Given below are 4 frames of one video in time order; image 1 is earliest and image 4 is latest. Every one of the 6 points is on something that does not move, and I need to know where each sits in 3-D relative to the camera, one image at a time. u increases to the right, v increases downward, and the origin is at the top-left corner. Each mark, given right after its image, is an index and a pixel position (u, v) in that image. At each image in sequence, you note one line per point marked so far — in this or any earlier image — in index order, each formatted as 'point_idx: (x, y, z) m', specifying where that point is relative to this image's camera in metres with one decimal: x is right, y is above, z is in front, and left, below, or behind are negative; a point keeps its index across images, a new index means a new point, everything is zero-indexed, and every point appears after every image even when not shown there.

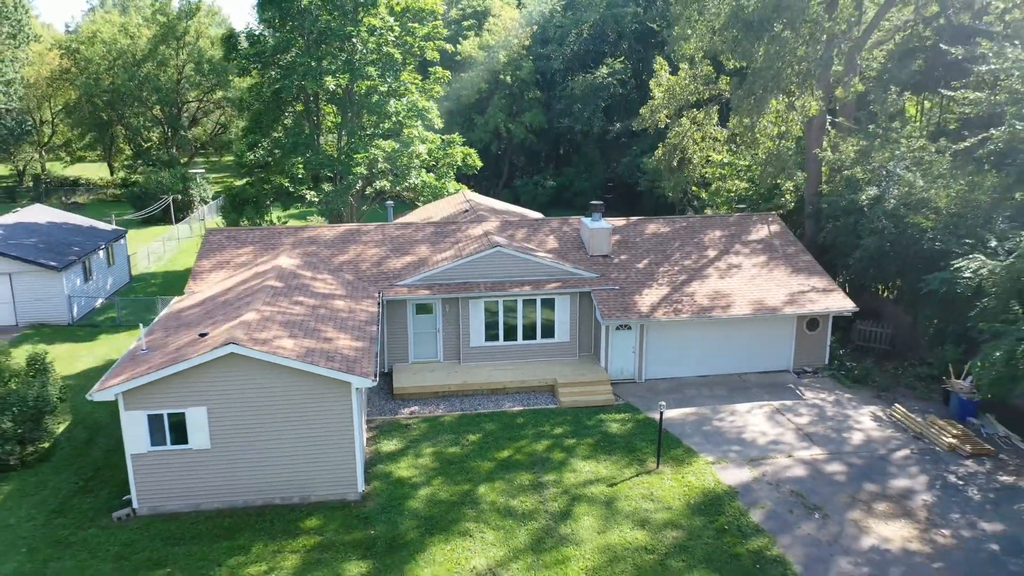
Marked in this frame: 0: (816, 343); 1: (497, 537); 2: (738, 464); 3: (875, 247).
0: (+6.3, -1.2, +17.3) m
1: (-0.2, -3.4, +11.4) m
2: (+3.6, -2.8, +13.3) m
3: (+7.9, +0.9, +18.2) m
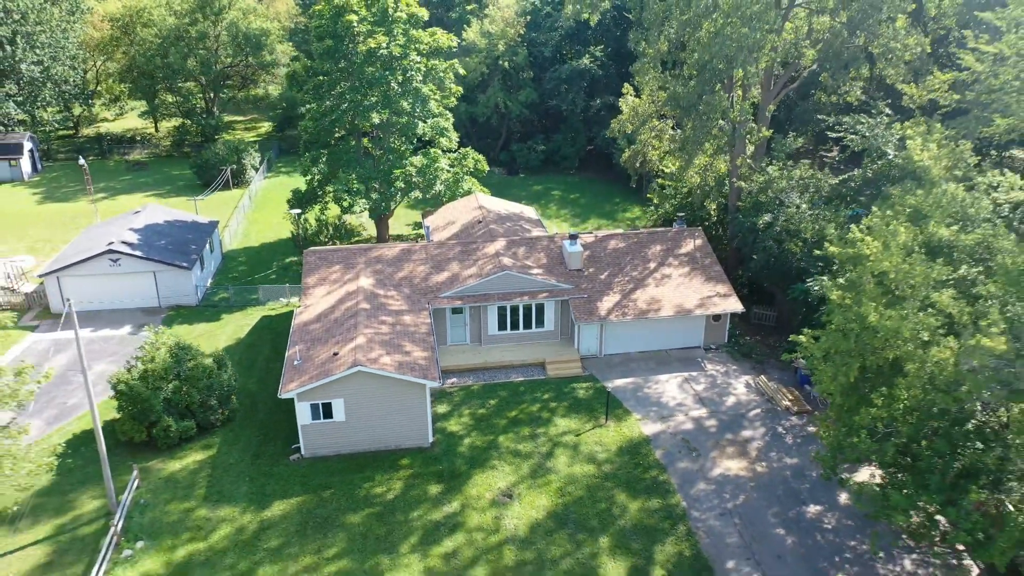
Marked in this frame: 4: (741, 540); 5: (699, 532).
0: (+6.4, -1.3, +25.8) m
1: (0.0, -4.4, +20.2) m
2: (+3.8, -3.5, +22.1) m
3: (+8.0, +0.9, +26.3) m
4: (+4.9, -5.3, +17.6) m
5: (+4.0, -5.2, +17.9) m
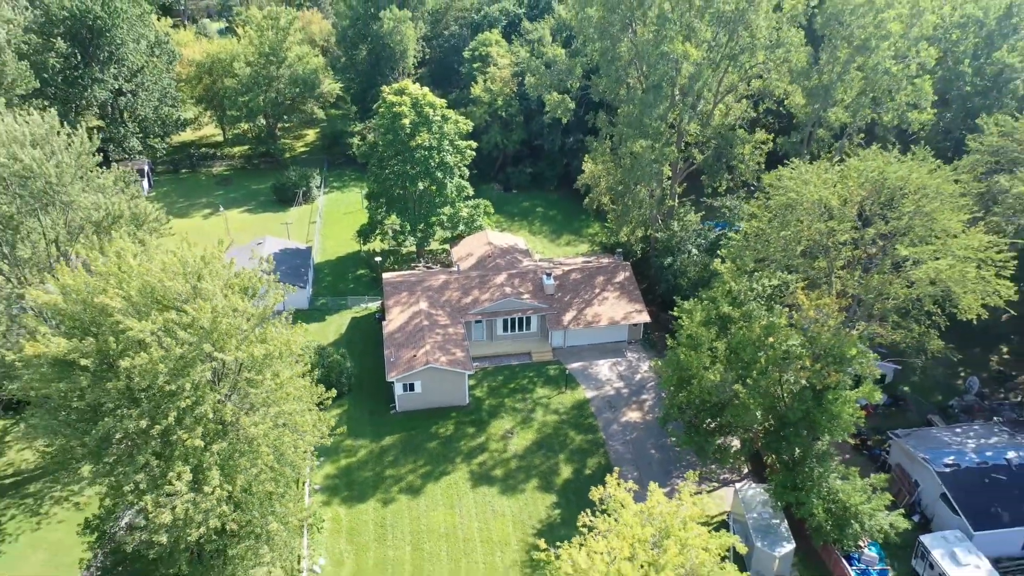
0: (+6.4, -2.1, +42.3) m
1: (0.0, -5.8, +37.0) m
2: (+3.8, -4.7, +38.8) m
3: (+7.9, +0.1, +42.7) m
4: (+5.0, -7.0, +34.6) m
5: (+4.1, -6.9, +34.8) m
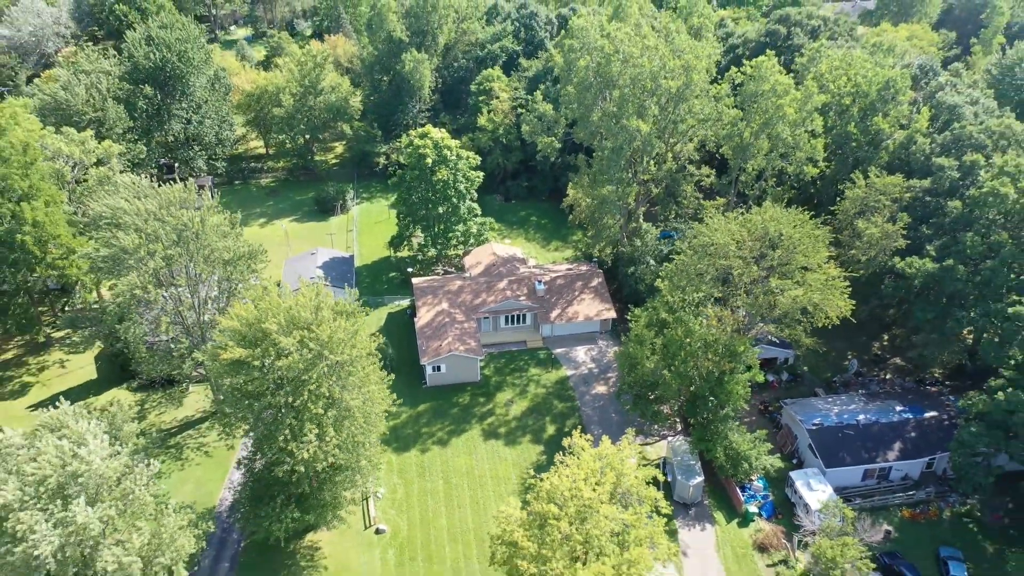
0: (+6.4, -2.4, +55.6) m
1: (0.0, -6.3, +50.4) m
2: (+3.8, -5.1, +52.2) m
3: (+7.9, -0.1, +55.9) m
4: (+5.0, -7.5, +48.1) m
5: (+4.1, -7.4, +48.4) m
